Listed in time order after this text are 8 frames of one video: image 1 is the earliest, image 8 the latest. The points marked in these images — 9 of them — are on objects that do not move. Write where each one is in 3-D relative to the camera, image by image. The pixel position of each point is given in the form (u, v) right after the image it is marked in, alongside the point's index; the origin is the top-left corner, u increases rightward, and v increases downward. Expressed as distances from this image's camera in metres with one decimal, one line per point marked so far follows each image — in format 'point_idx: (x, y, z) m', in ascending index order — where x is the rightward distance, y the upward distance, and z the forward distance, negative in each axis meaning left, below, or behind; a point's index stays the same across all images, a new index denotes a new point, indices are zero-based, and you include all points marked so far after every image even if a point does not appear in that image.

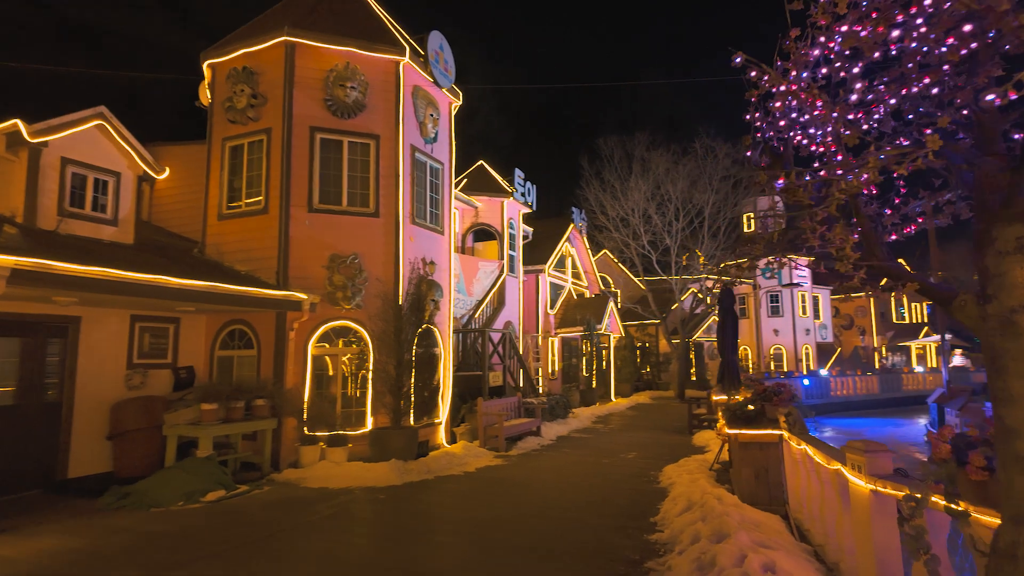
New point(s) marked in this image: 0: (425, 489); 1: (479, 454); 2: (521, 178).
0: (-1.3, -2.9, +8.6) m
1: (-0.6, -3.0, +10.7) m
2: (+0.3, +3.5, +18.8) m
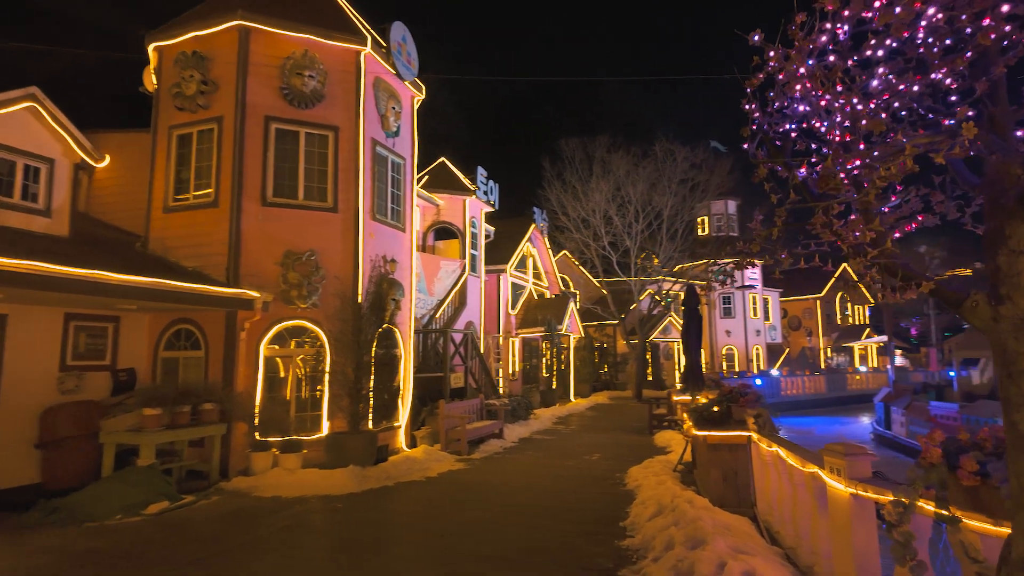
0: (-1.8, -2.9, +8.2) m
1: (-1.3, -3.0, +10.4) m
2: (-0.9, +3.5, +18.5) m
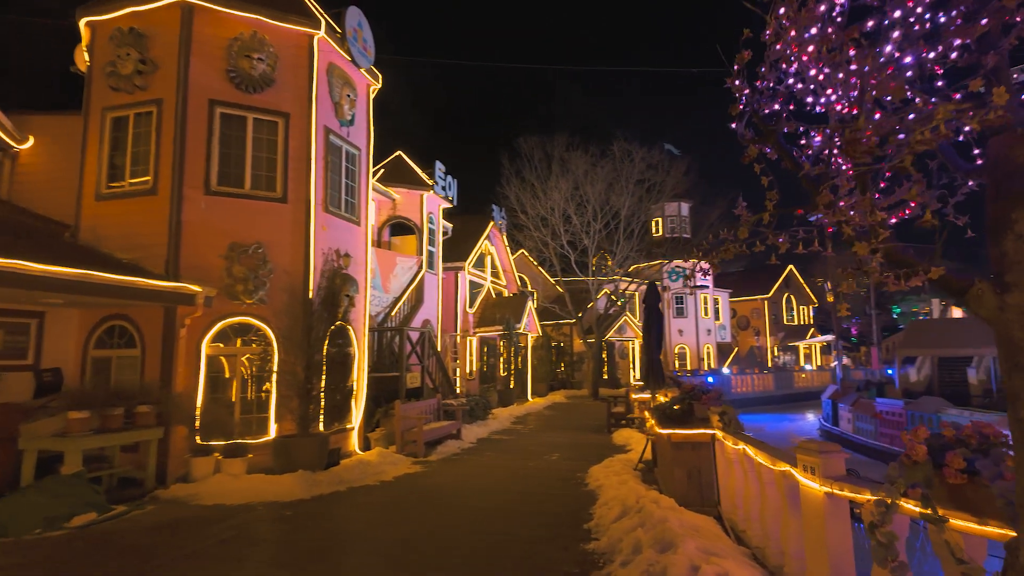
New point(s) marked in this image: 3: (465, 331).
0: (-2.3, -2.8, +7.8) m
1: (-2.0, -2.9, +10.0) m
2: (-2.2, +3.6, +18.1) m
3: (-1.6, -1.5, +19.9) m
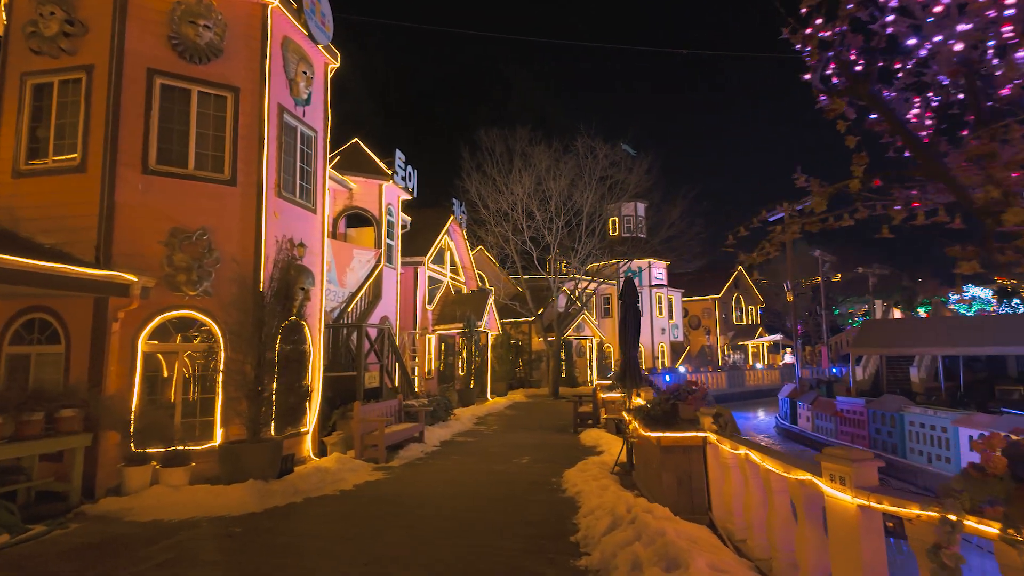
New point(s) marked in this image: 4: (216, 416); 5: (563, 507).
0: (-2.6, -2.7, +7.0) m
1: (-2.5, -2.8, +9.3) m
2: (-3.2, +3.7, +17.3) m
3: (-2.9, -1.3, +19.2) m
4: (-4.4, -1.9, +8.8) m
5: (+0.6, -2.6, +7.0) m
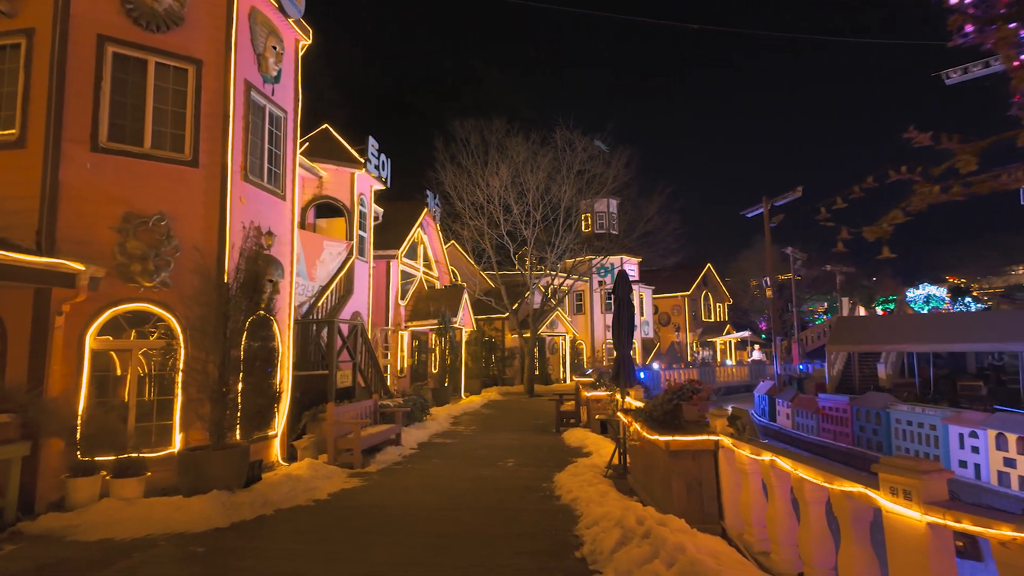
0: (-2.7, -2.6, +6.4) m
1: (-2.7, -2.7, +8.6) m
2: (-3.9, +3.9, +16.6) m
3: (-3.6, -1.1, +18.5) m
4: (-4.6, -1.8, +8.0) m
5: (+0.5, -2.5, +6.5) m
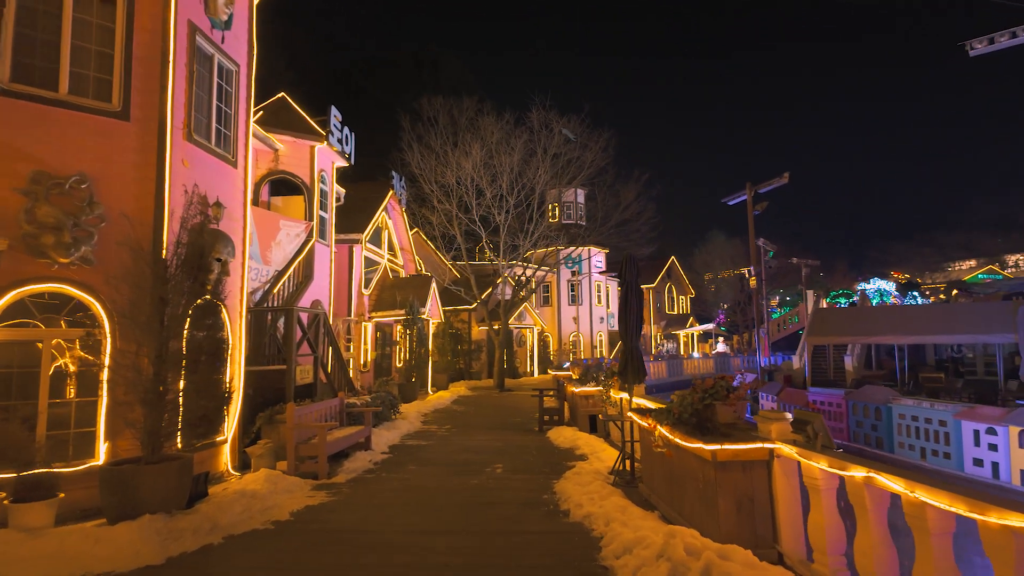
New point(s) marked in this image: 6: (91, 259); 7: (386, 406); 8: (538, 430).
0: (-2.6, -2.4, +5.1) m
1: (-2.7, -2.5, +7.3) m
2: (-4.5, +4.3, +15.1) m
3: (-4.4, -0.8, +17.1) m
4: (-4.6, -1.5, +6.6) m
5: (+0.6, -2.3, +5.5) m
6: (-4.7, +0.3, +6.6) m
7: (-2.8, -2.6, +12.8) m
8: (+0.5, -2.9, +12.0) m
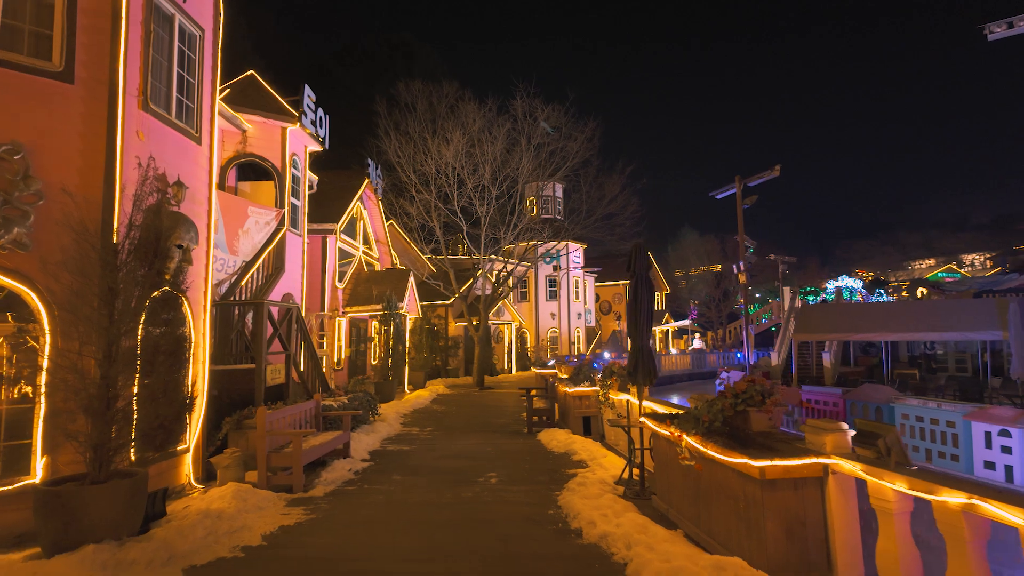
0: (-2.5, -2.3, +4.3) m
1: (-2.7, -2.4, +6.5) m
2: (-4.8, +4.4, +14.1) m
3: (-4.9, -0.6, +16.1) m
4: (-4.6, -1.4, +5.7) m
5: (+0.7, -2.2, +4.8) m
6: (-4.6, +0.4, +5.6) m
7: (-3.0, -2.4, +12.0) m
8: (+0.3, -2.8, +11.3) m
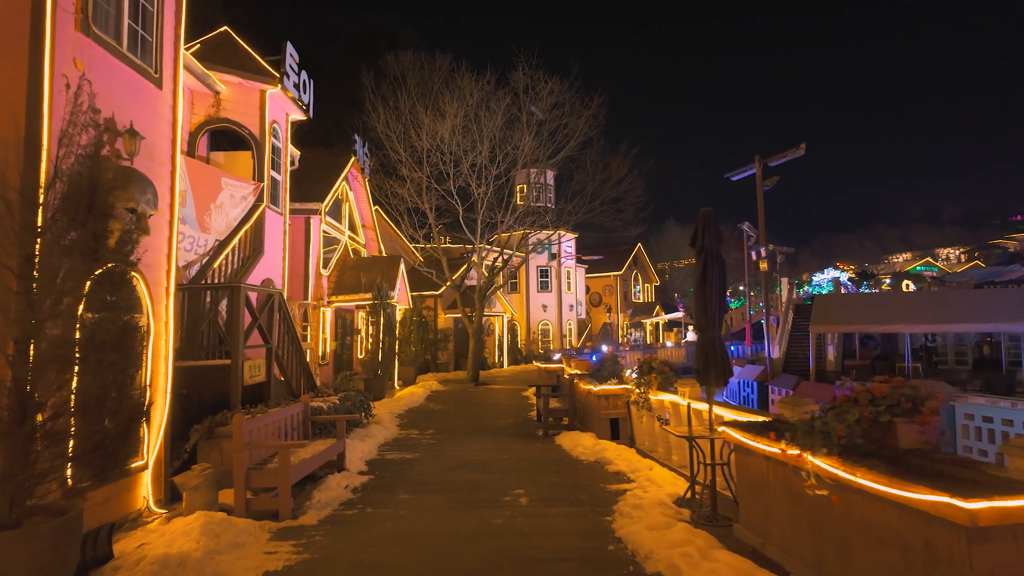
0: (-2.0, -2.1, +2.8) m
1: (-2.3, -2.2, +5.0) m
2: (-4.6, +4.7, +12.5) m
3: (-4.8, -0.3, +14.6) m
4: (-4.2, -1.2, +4.2) m
5: (+1.1, -2.1, +3.5) m
6: (-4.2, +0.6, +4.1) m
7: (-2.8, -2.1, +10.5) m
8: (+0.5, -2.5, +10.0) m
